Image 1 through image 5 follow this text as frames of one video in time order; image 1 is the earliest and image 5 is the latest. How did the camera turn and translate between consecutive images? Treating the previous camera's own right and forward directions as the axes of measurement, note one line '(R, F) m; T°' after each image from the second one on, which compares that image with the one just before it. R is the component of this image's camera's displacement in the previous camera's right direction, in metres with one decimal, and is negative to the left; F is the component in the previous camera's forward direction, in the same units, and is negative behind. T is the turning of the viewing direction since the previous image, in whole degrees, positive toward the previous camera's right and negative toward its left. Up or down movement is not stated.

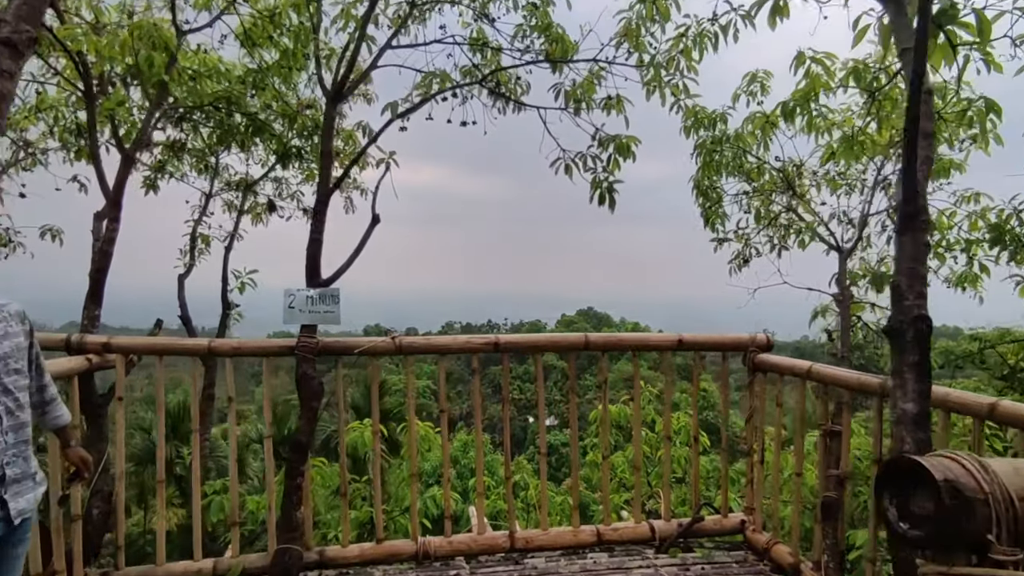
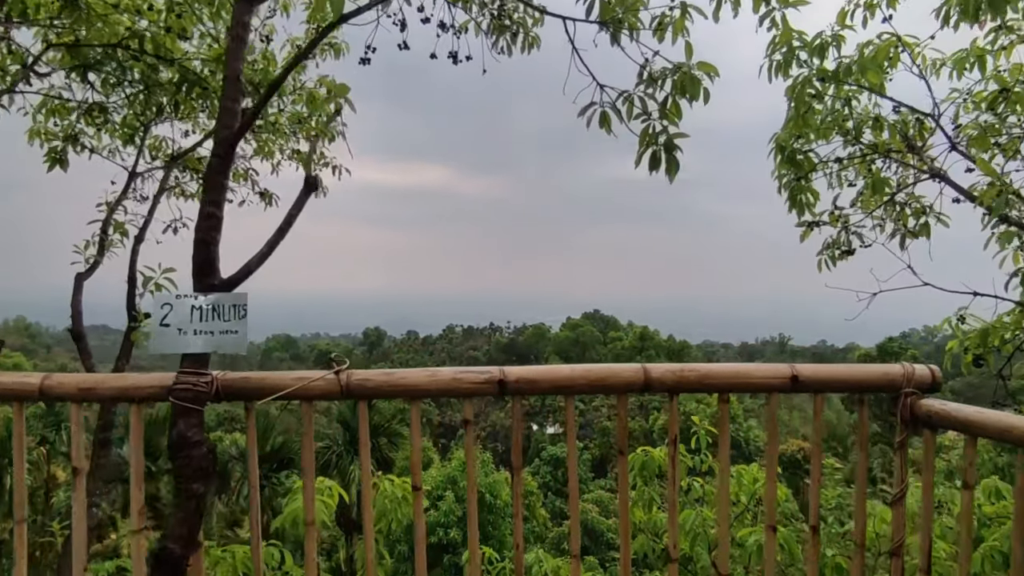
(0.0, +0.5) m; 0°
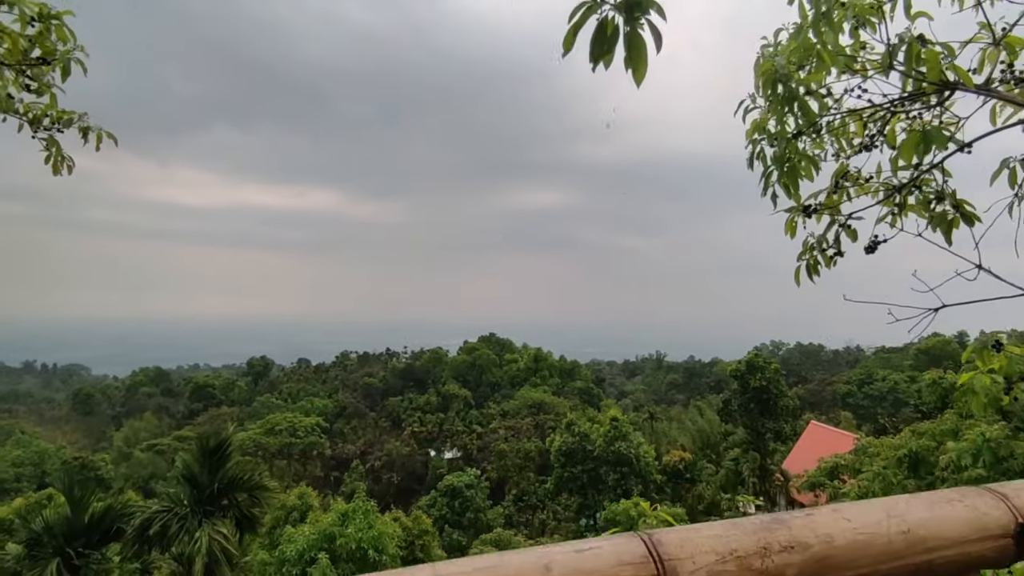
(+0.1, +0.6) m; +10°
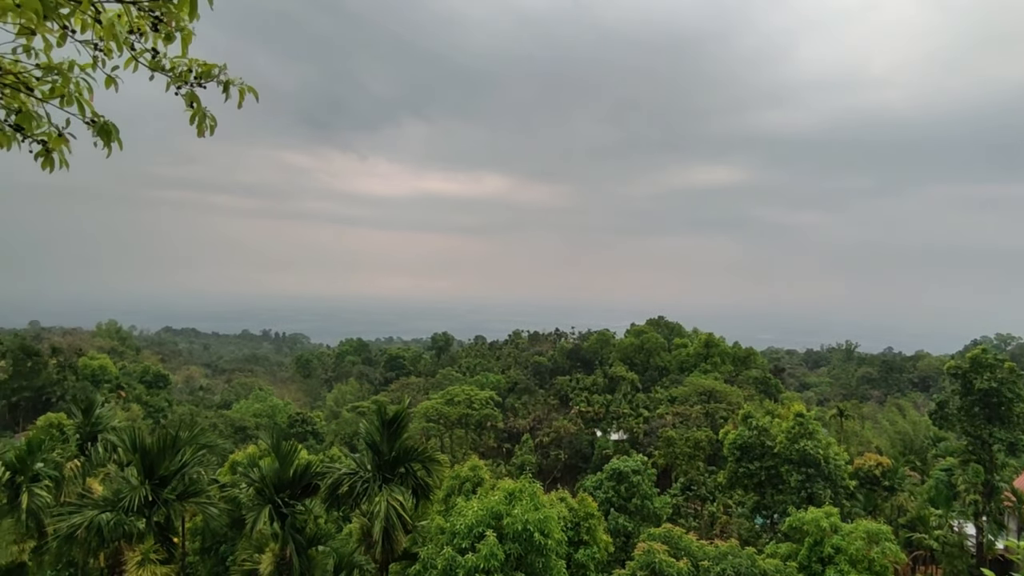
(-0.1, 0.0) m; -16°
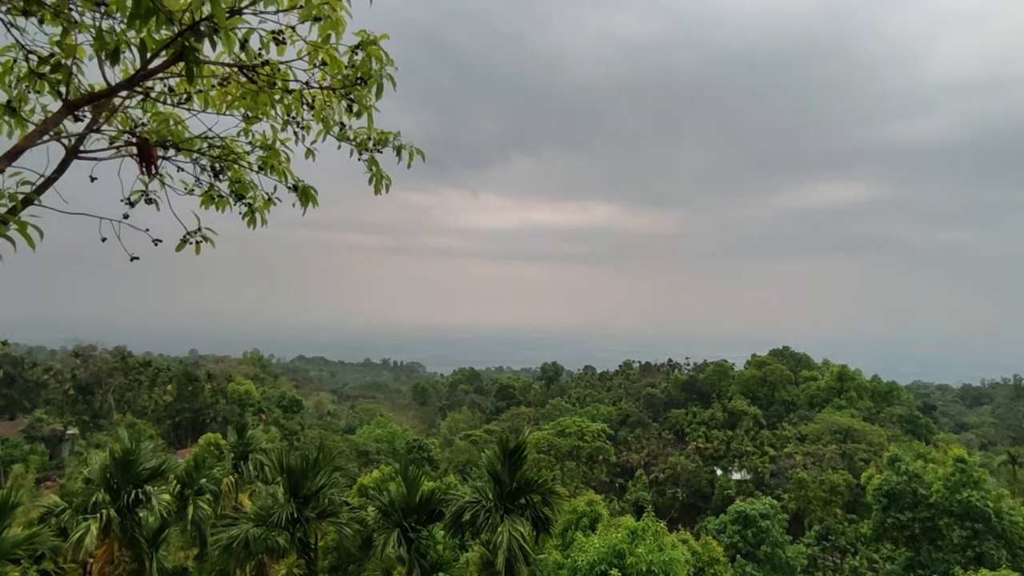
(0.0, -0.1) m; -11°
